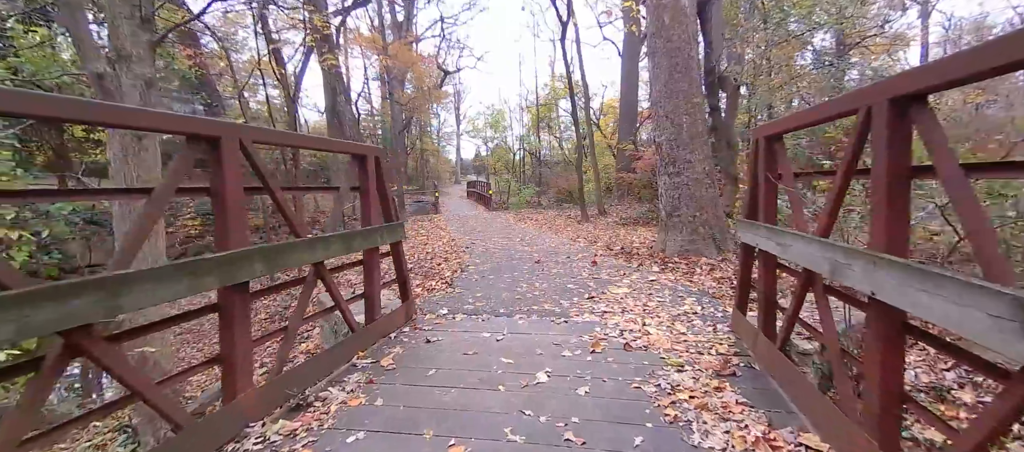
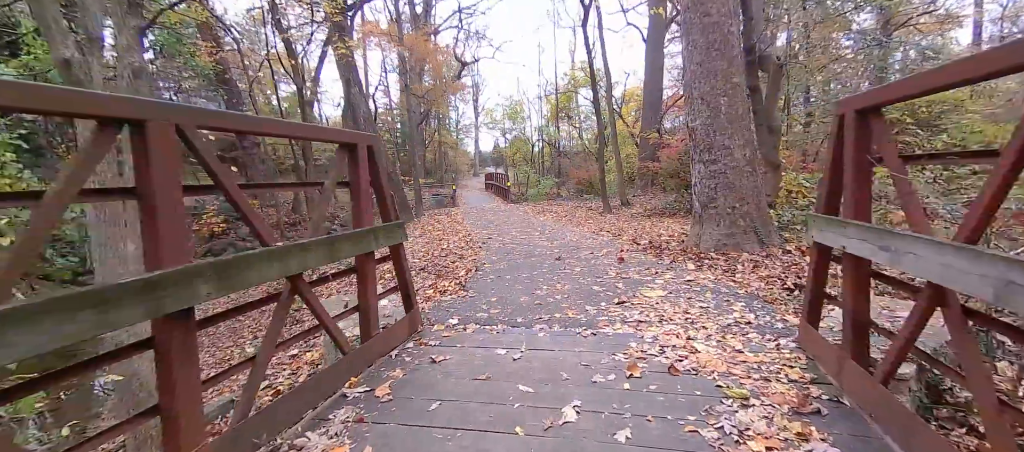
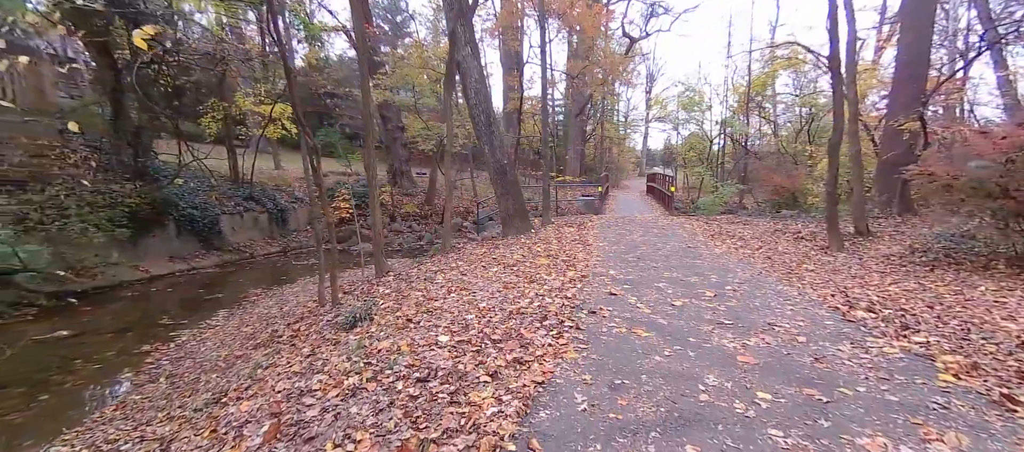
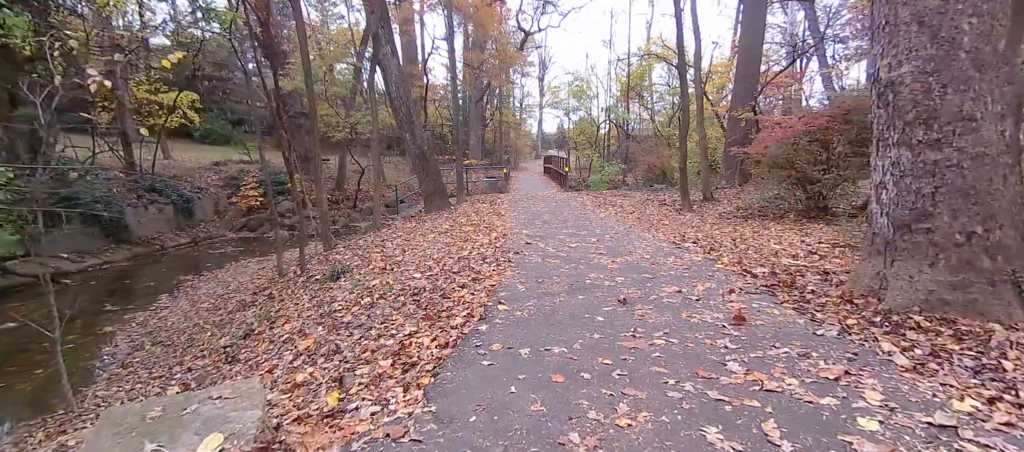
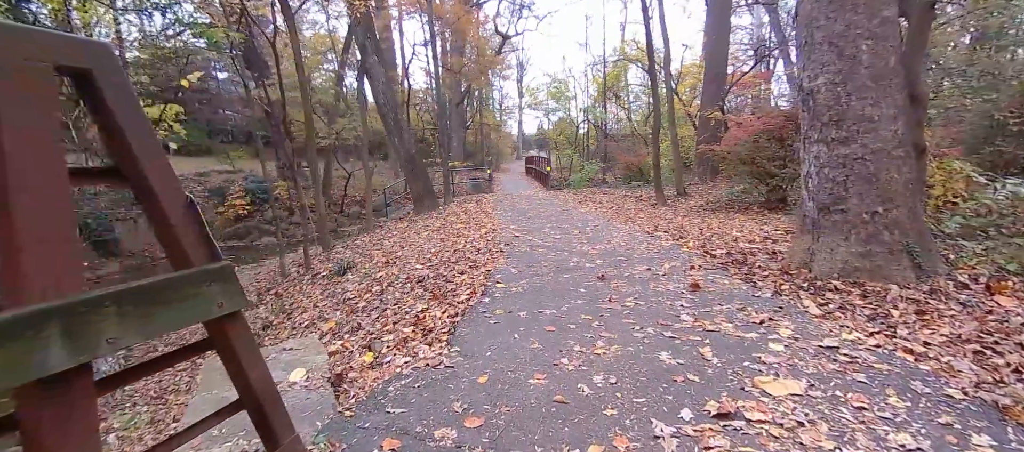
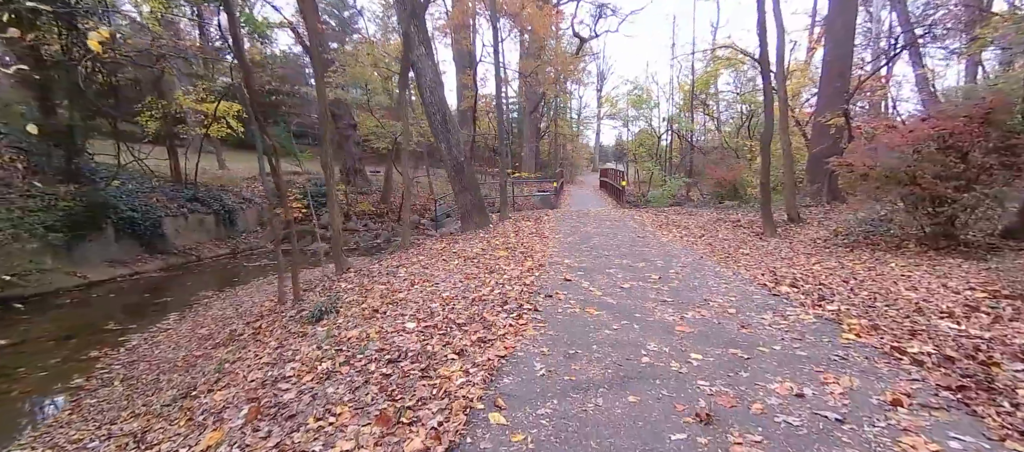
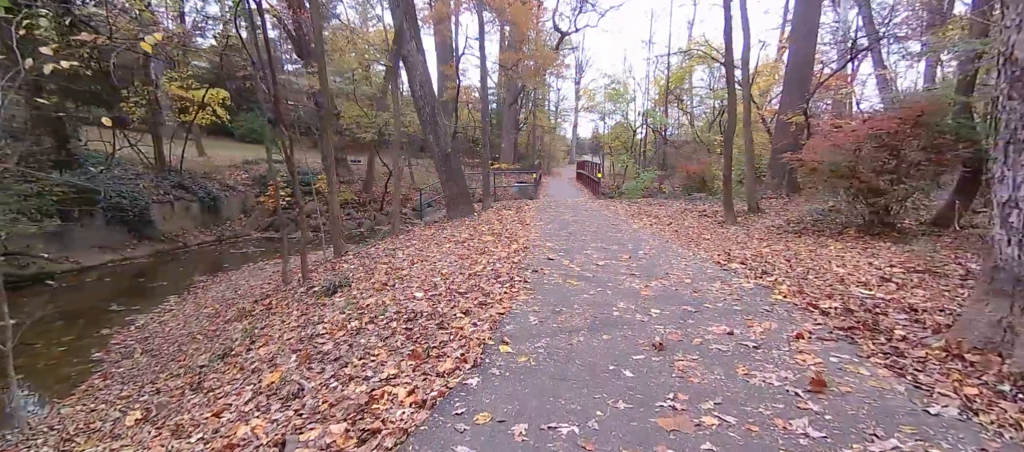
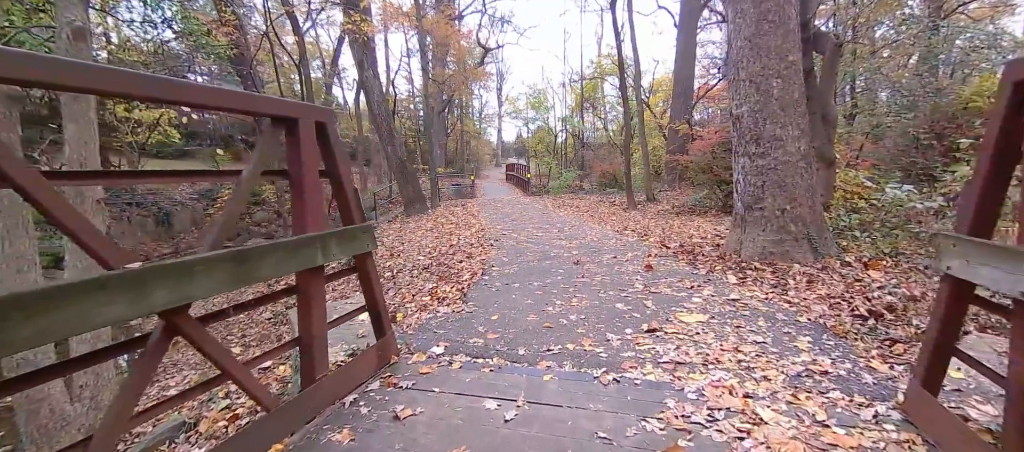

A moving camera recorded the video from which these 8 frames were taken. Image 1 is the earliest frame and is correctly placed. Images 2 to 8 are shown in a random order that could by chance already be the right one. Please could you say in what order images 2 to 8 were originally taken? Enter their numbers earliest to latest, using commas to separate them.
2, 8, 5, 4, 7, 6, 3
